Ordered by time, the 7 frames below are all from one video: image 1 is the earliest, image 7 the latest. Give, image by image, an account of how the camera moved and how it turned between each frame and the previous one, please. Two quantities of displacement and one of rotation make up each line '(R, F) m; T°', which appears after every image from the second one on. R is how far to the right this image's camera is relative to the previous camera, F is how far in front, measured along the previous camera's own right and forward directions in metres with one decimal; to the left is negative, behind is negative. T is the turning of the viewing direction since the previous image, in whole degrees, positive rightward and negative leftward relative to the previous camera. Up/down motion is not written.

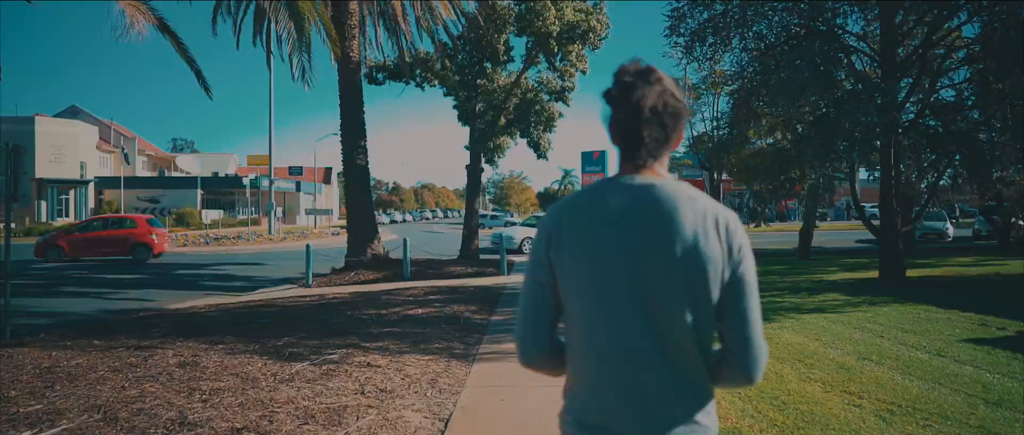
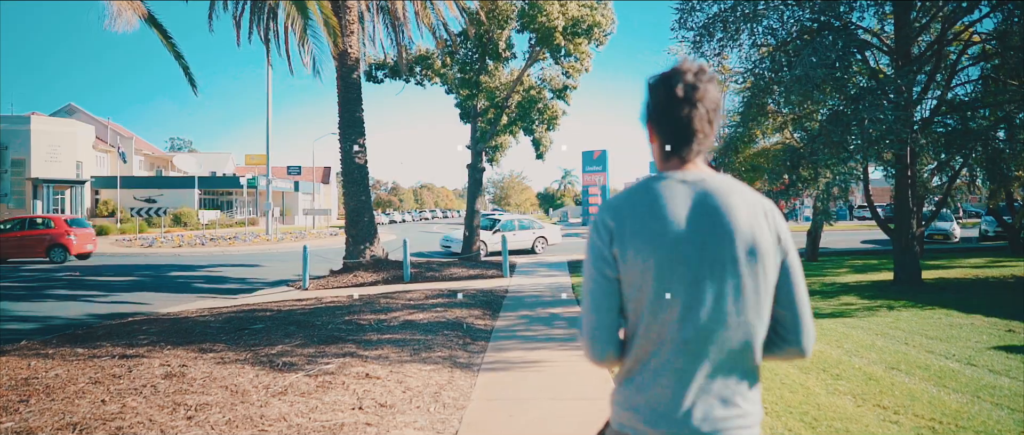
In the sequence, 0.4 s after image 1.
(-0.1, +0.3) m; 0°
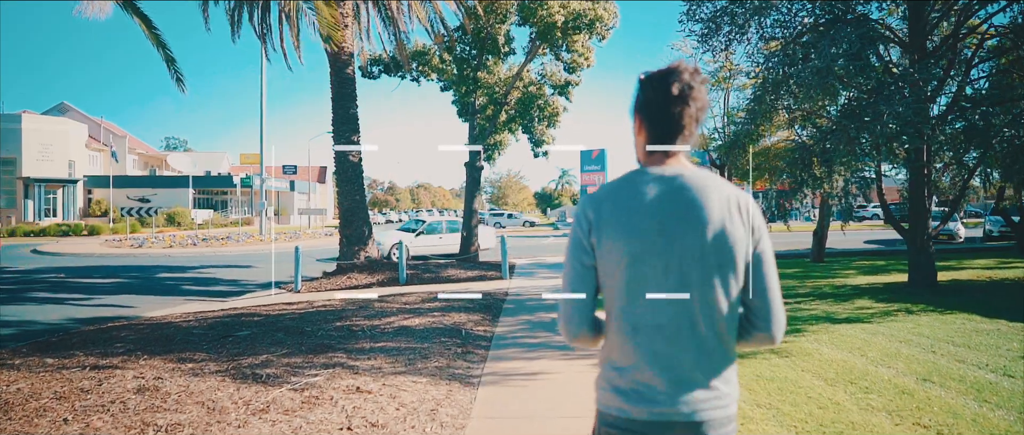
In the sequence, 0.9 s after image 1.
(0.0, +0.4) m; 0°
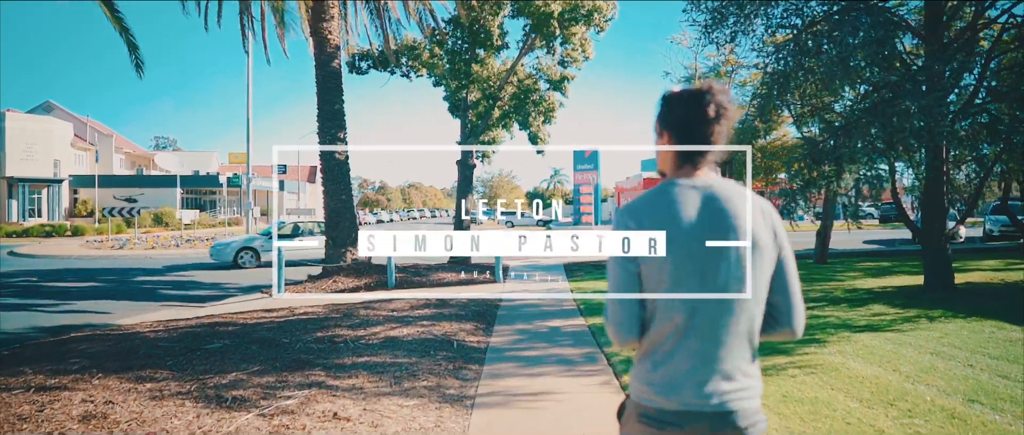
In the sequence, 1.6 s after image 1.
(0.0, +0.6) m; +1°
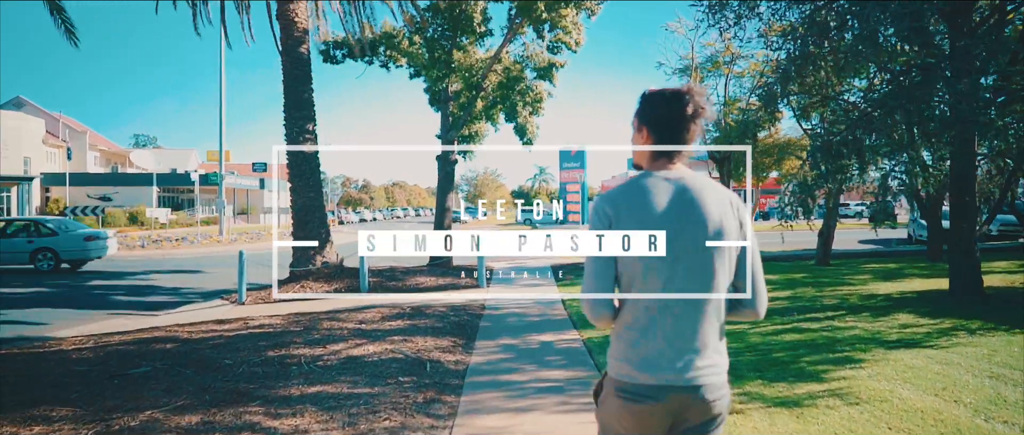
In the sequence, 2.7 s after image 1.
(0.0, +1.0) m; +1°
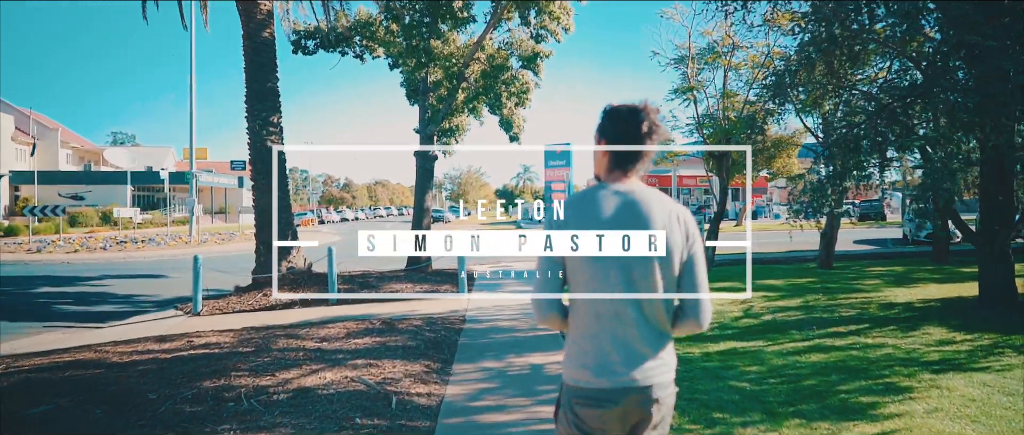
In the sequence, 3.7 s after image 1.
(0.0, +1.0) m; +1°
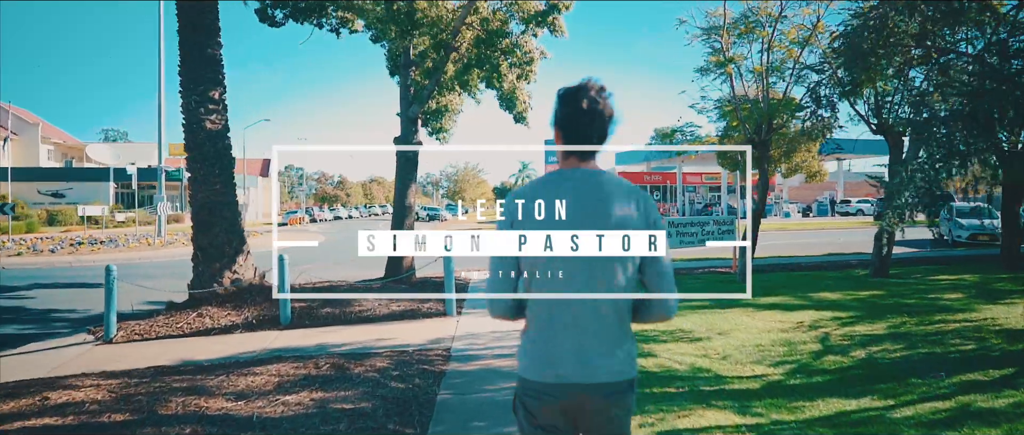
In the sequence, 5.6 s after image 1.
(0.0, +2.1) m; 0°
